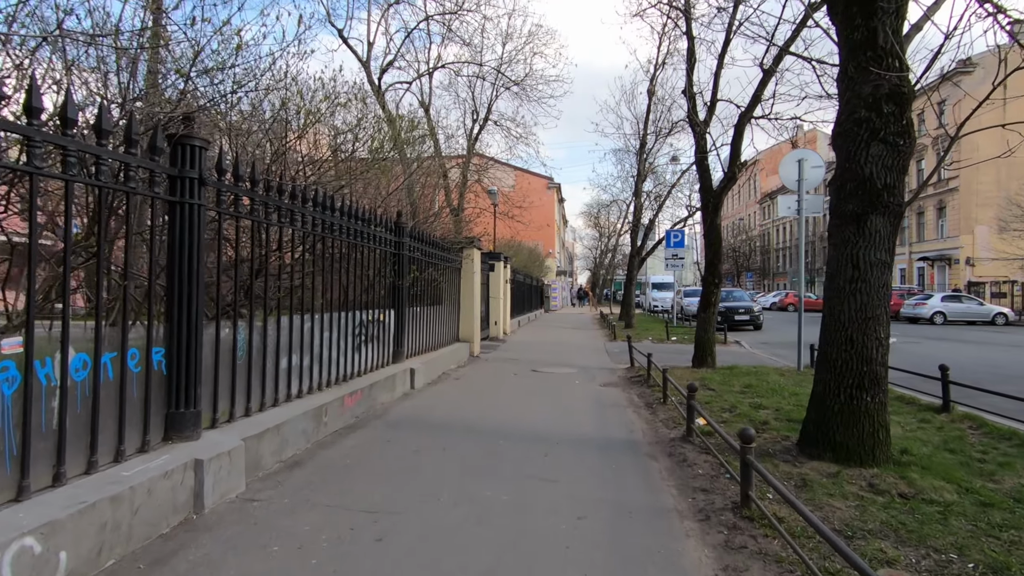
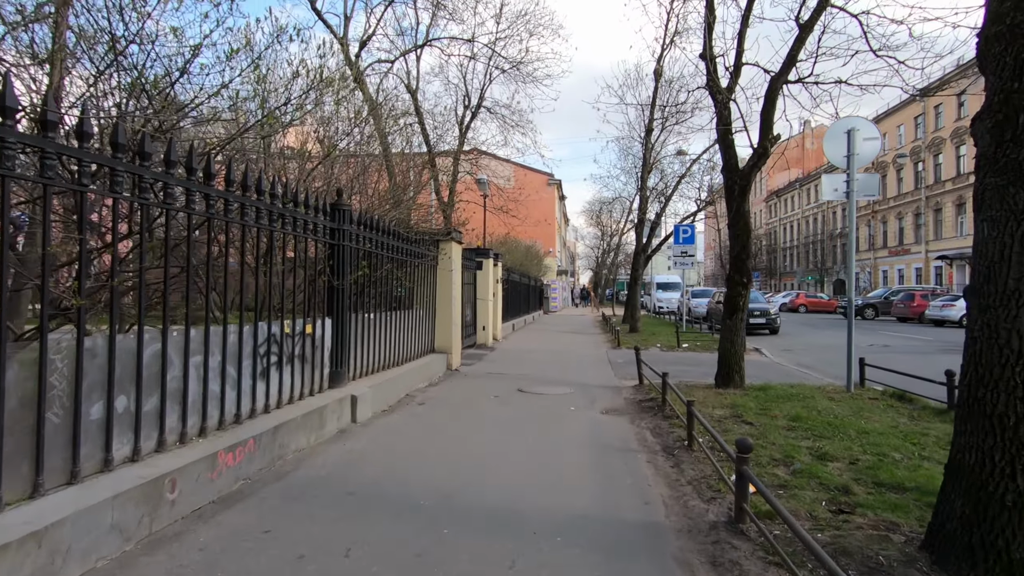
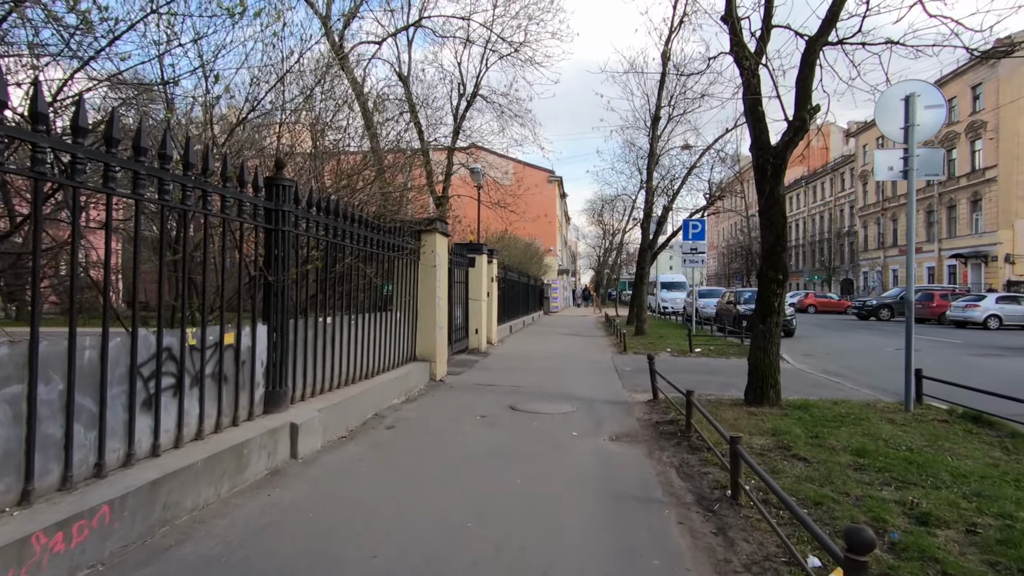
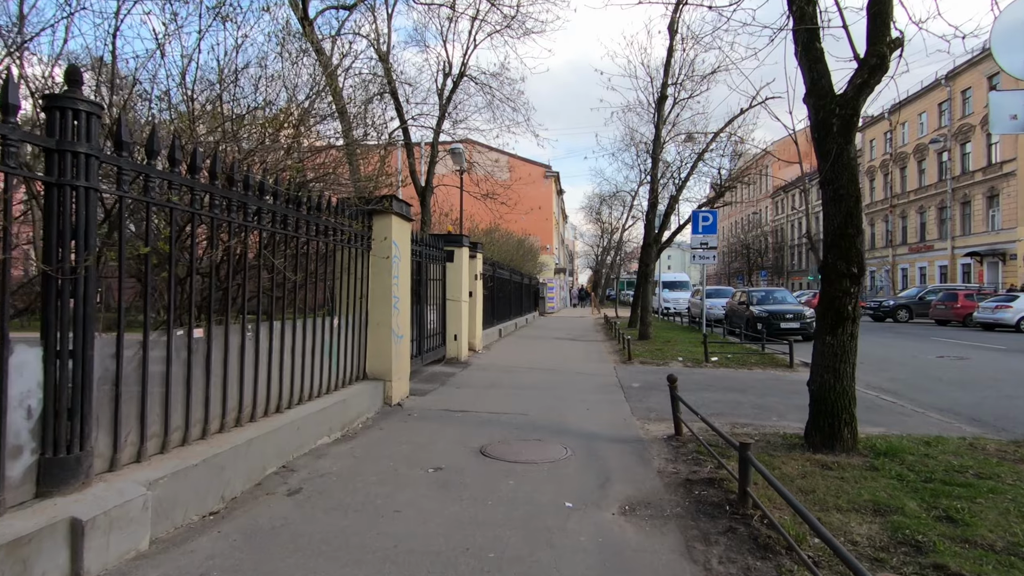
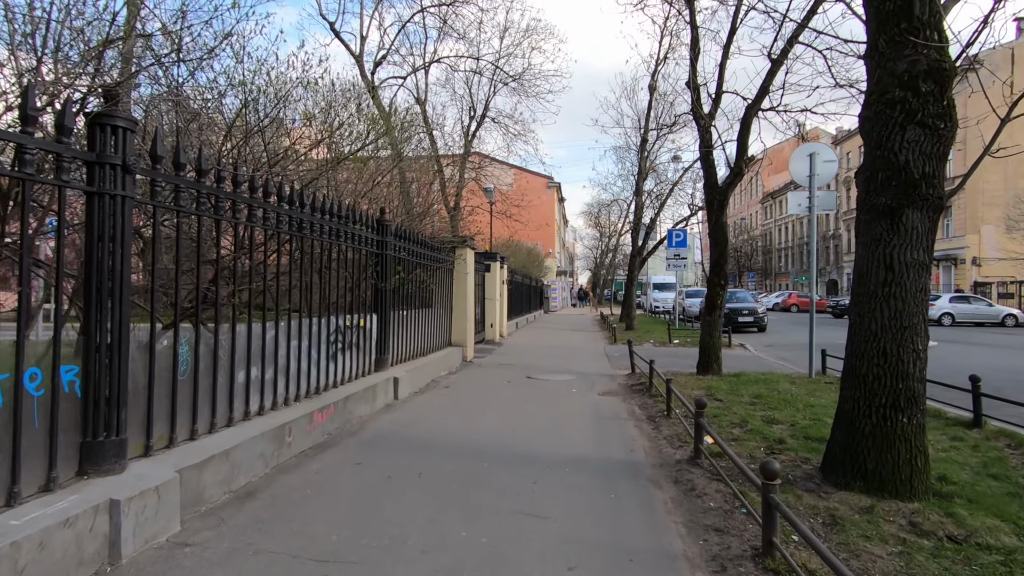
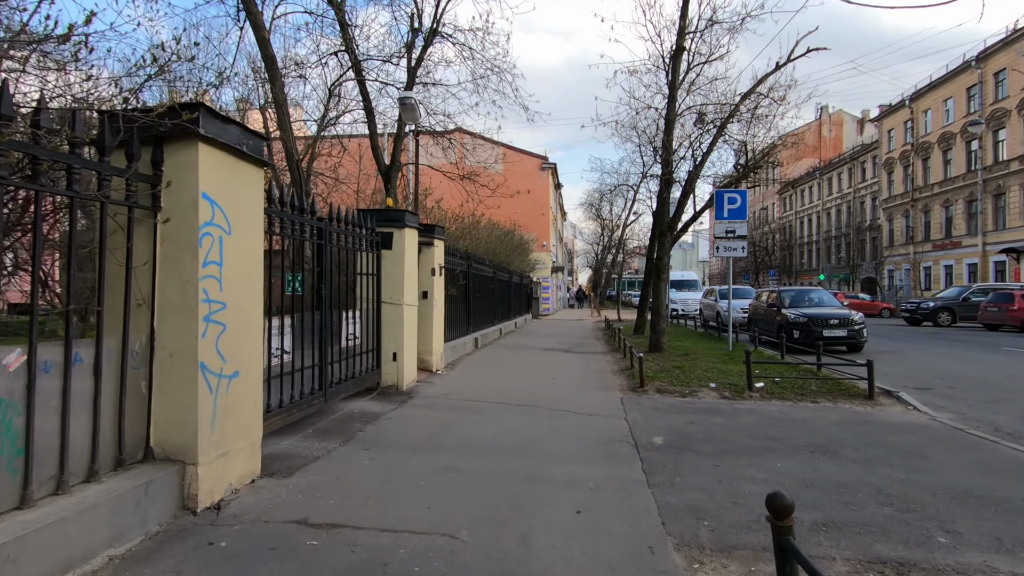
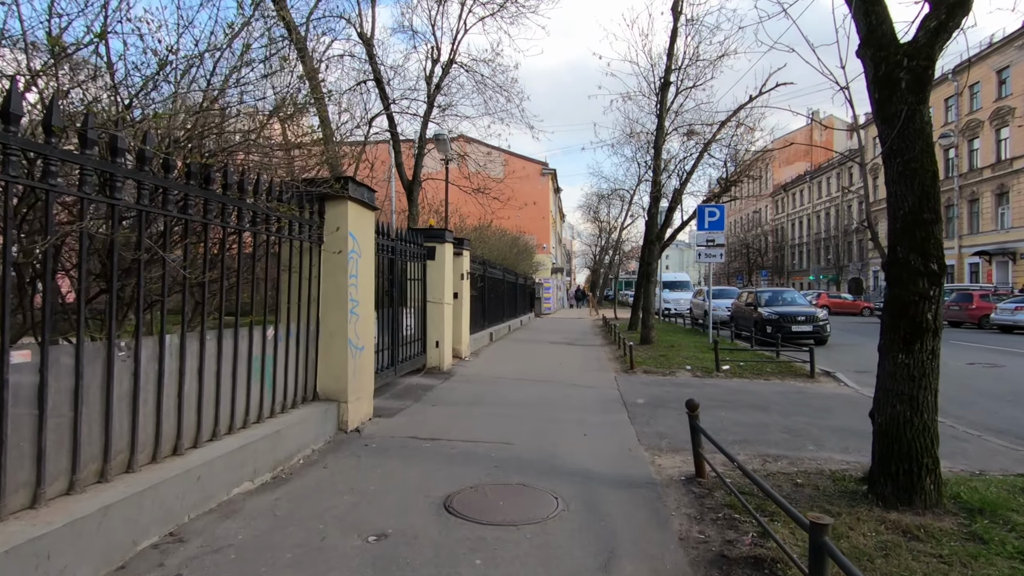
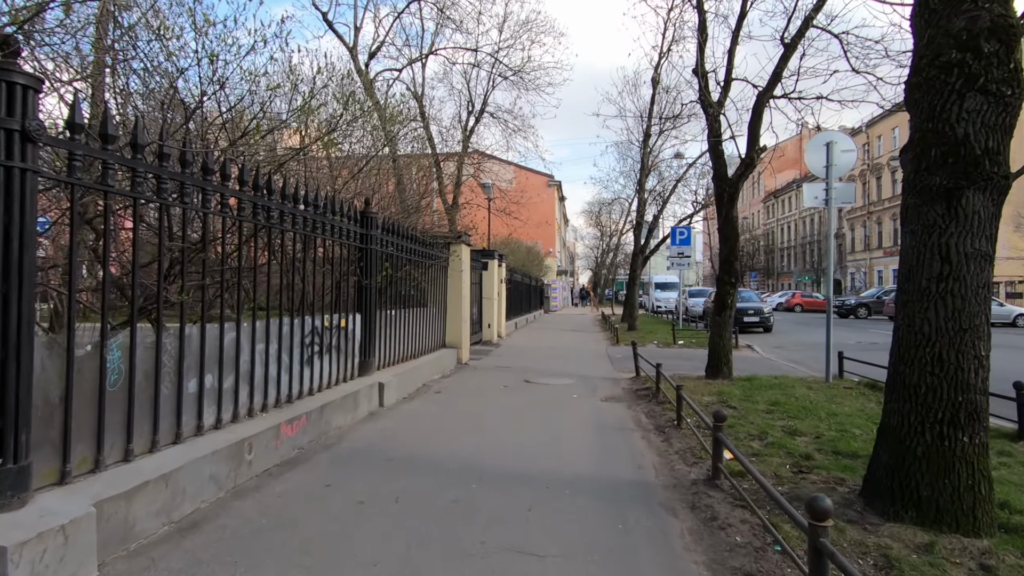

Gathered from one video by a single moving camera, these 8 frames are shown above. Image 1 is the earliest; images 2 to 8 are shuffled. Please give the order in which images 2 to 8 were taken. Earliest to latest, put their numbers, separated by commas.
5, 8, 2, 3, 4, 7, 6
